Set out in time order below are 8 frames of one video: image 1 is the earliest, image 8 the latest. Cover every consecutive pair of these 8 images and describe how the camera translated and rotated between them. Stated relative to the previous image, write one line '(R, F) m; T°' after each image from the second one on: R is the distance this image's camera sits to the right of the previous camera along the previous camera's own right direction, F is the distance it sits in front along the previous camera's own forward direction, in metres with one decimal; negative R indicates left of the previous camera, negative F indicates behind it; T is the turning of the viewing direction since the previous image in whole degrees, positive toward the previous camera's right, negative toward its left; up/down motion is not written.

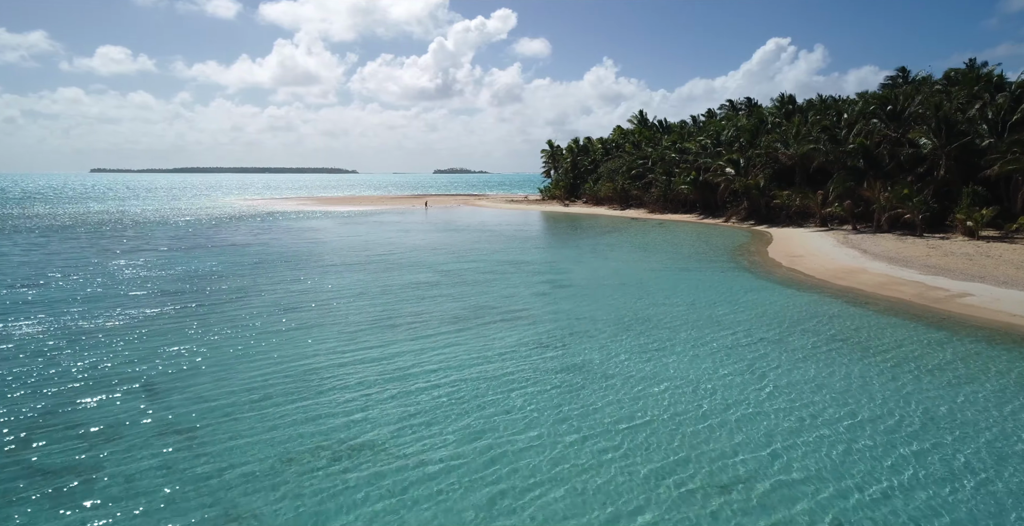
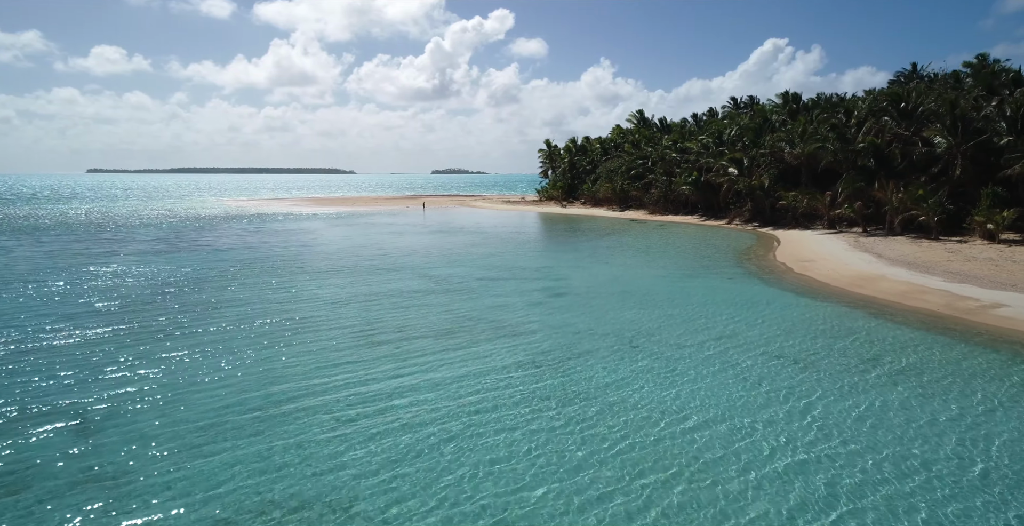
(+0.1, +1.4) m; 0°
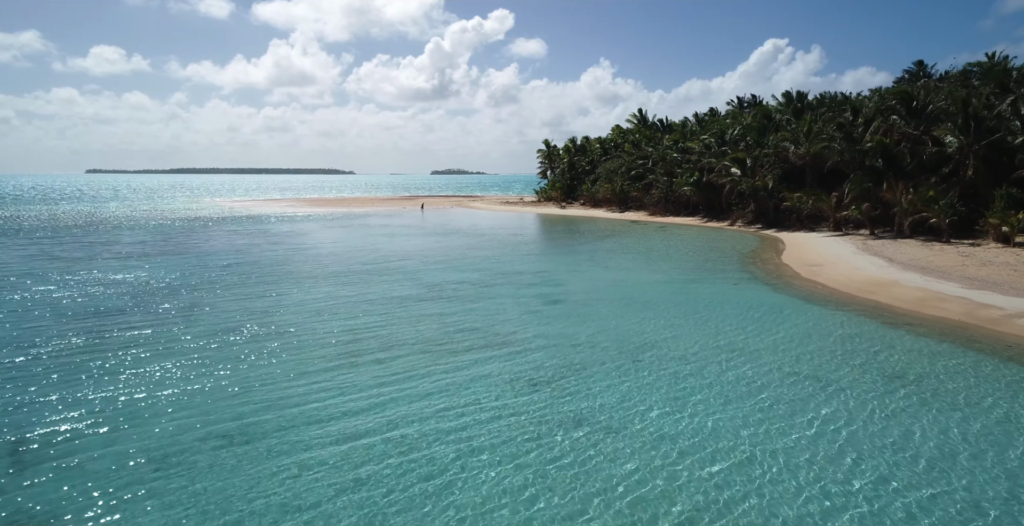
(+0.1, +0.9) m; 0°
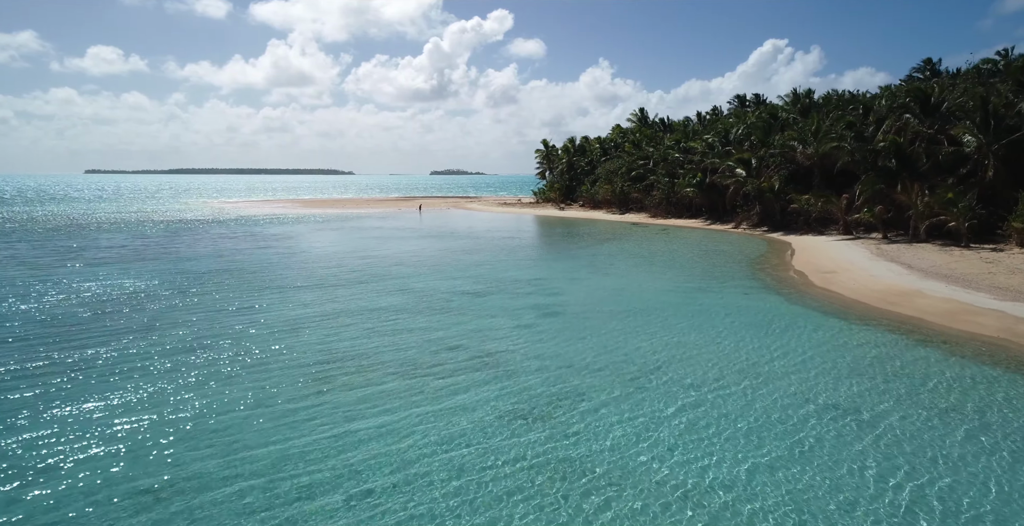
(+0.2, +1.4) m; 0°
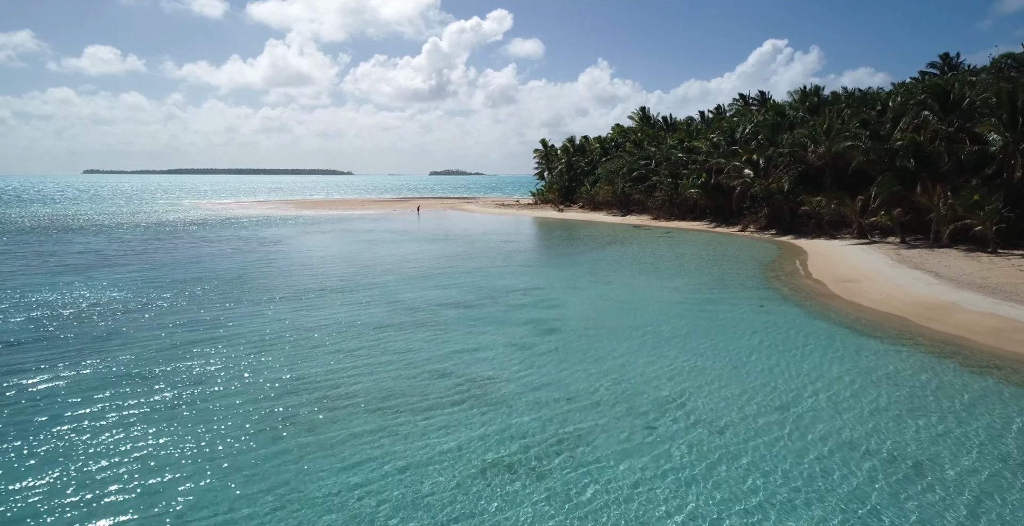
(+0.1, +1.6) m; 0°
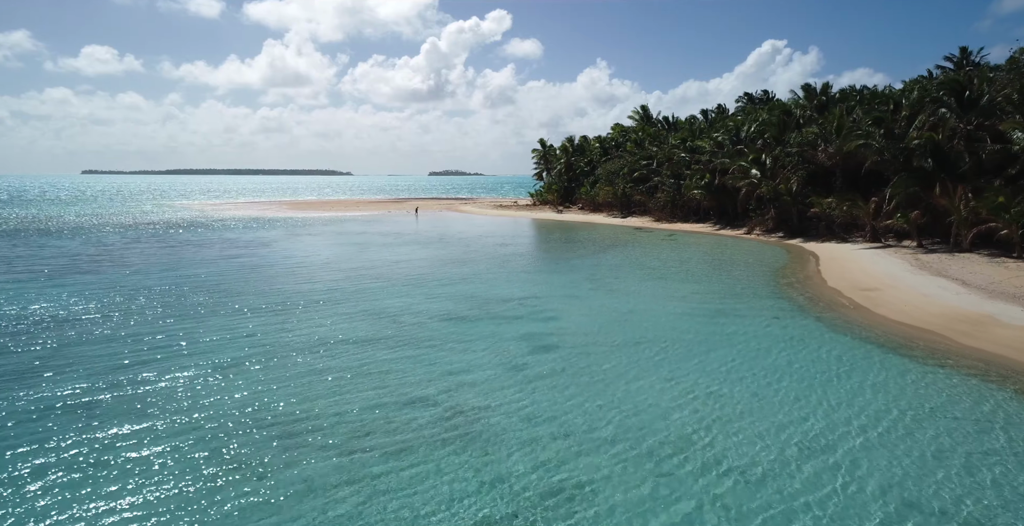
(+0.1, +1.4) m; 0°
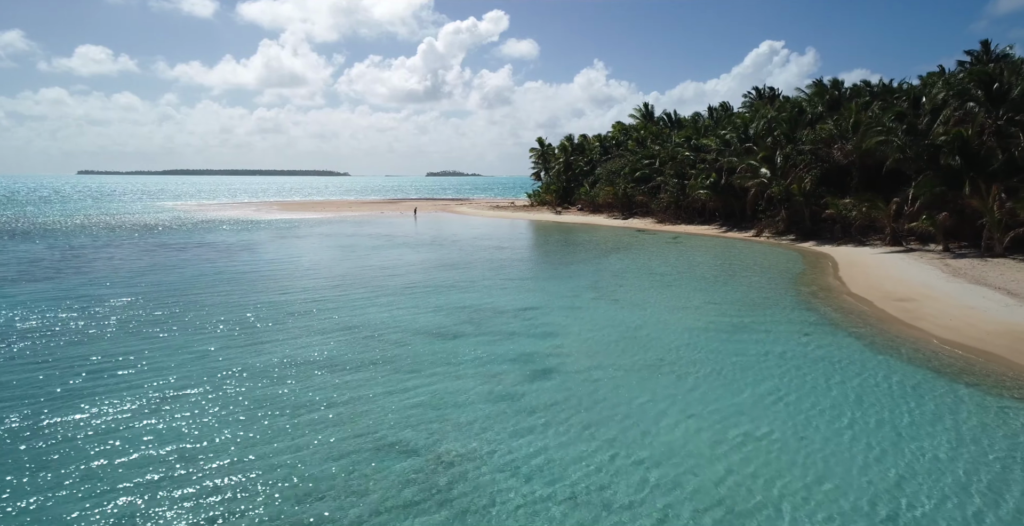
(0.0, +1.9) m; 0°
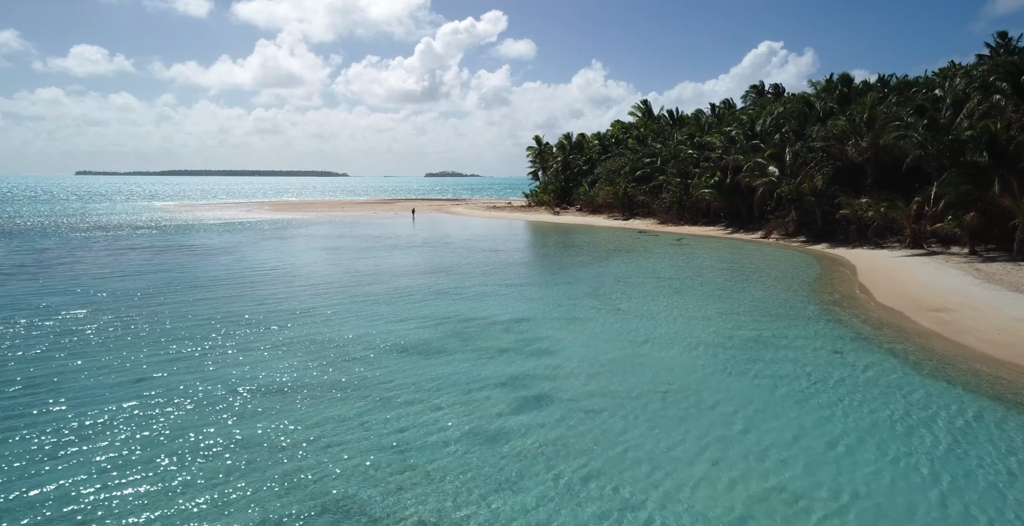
(+0.2, +1.7) m; 0°
